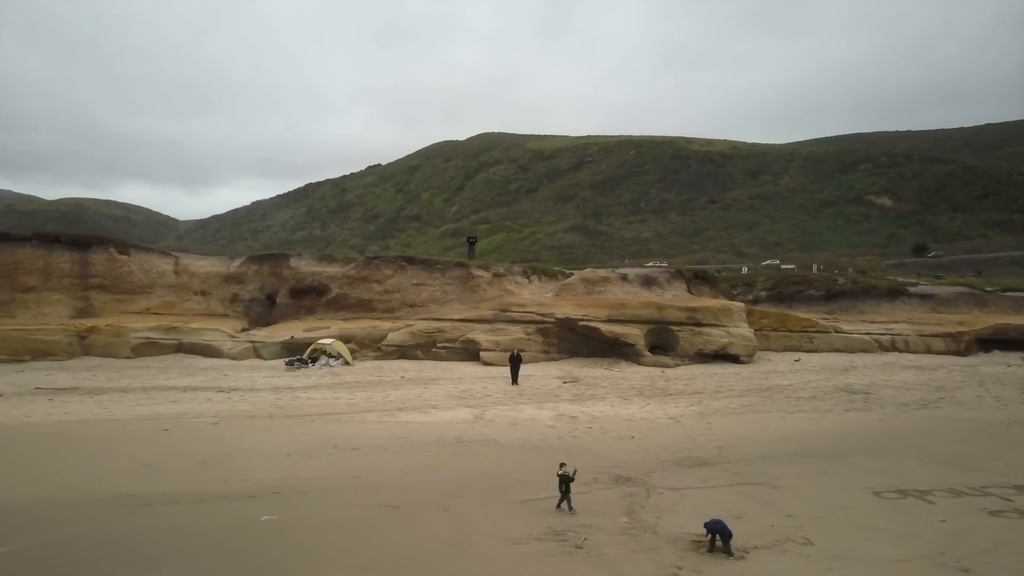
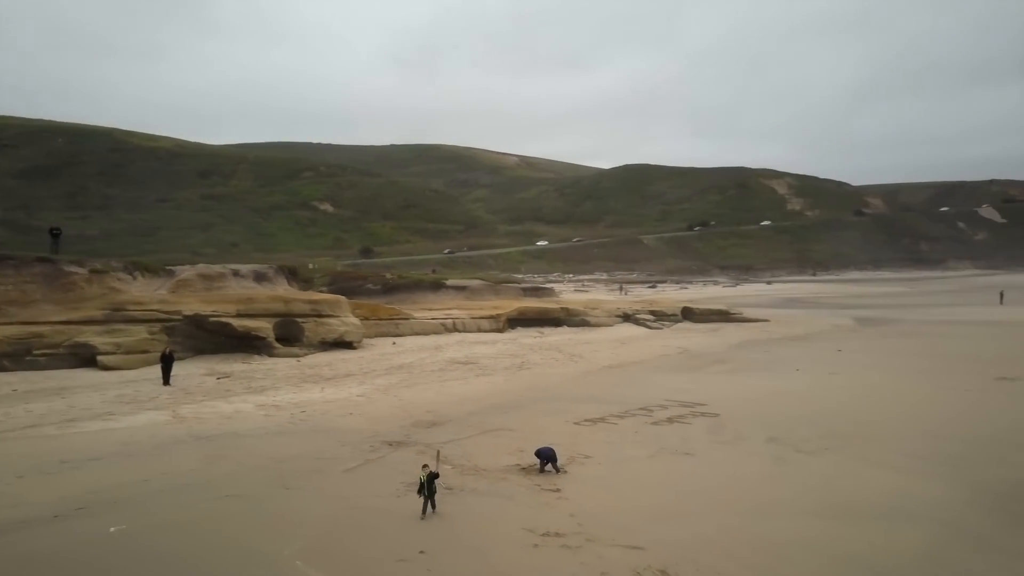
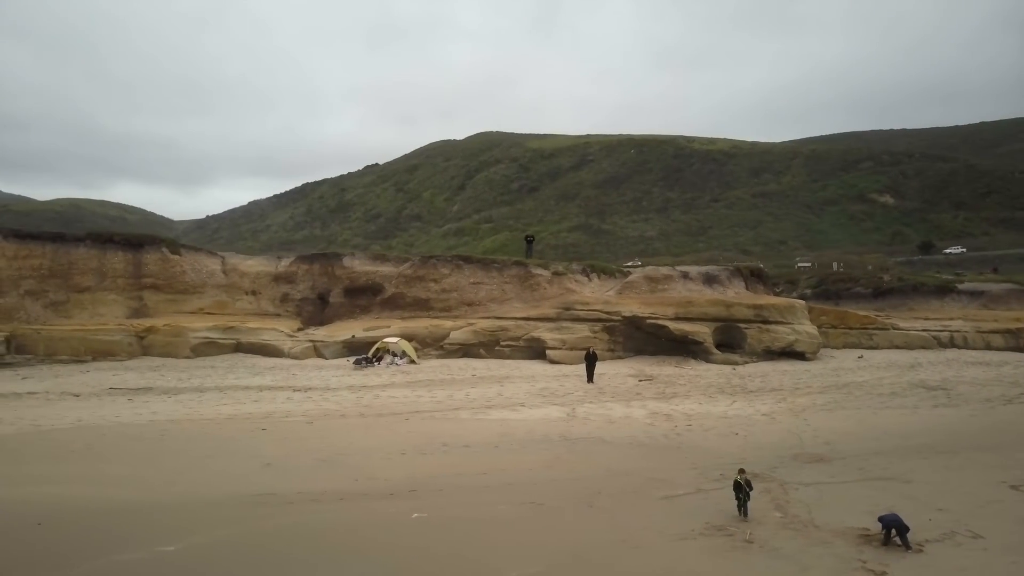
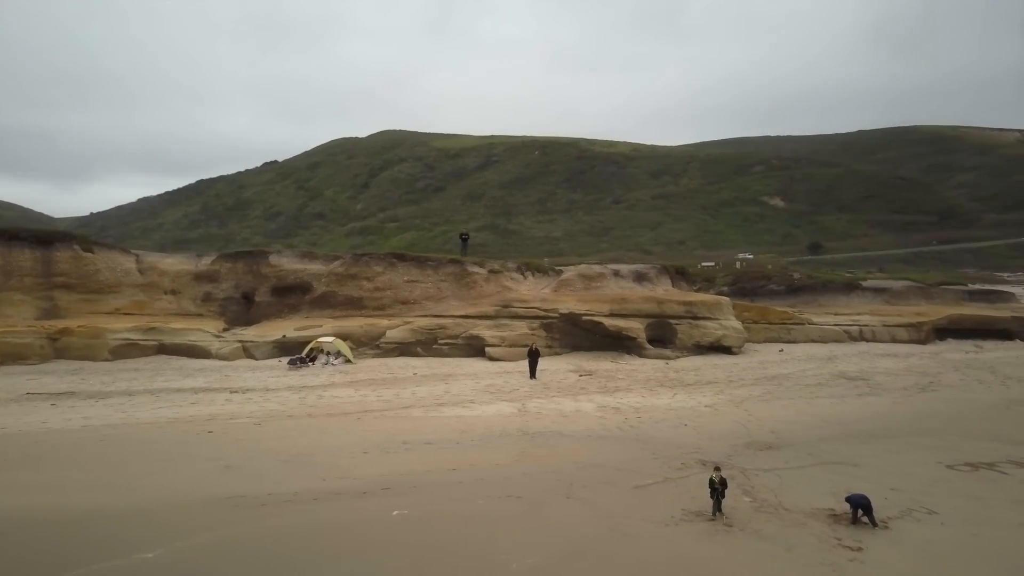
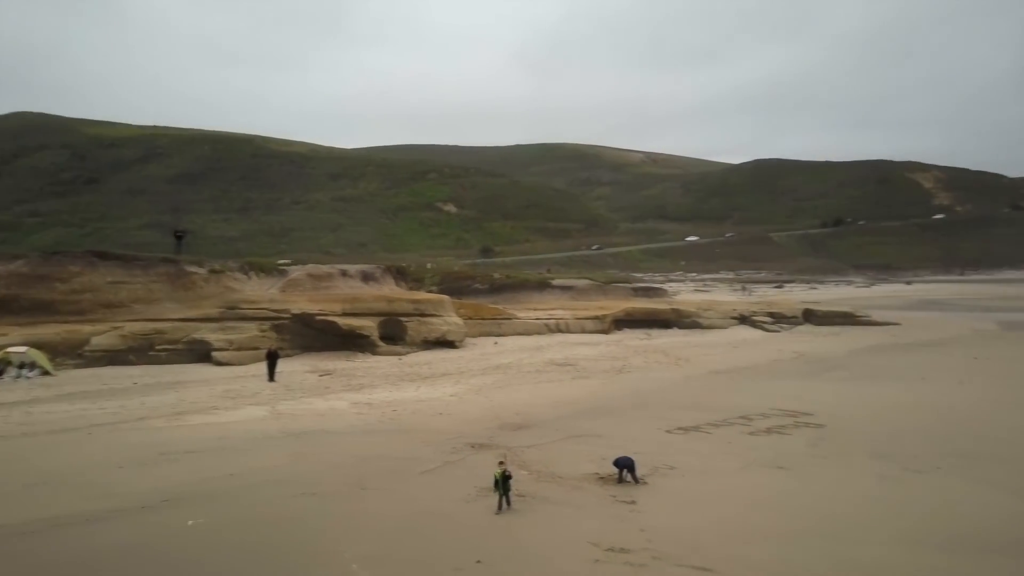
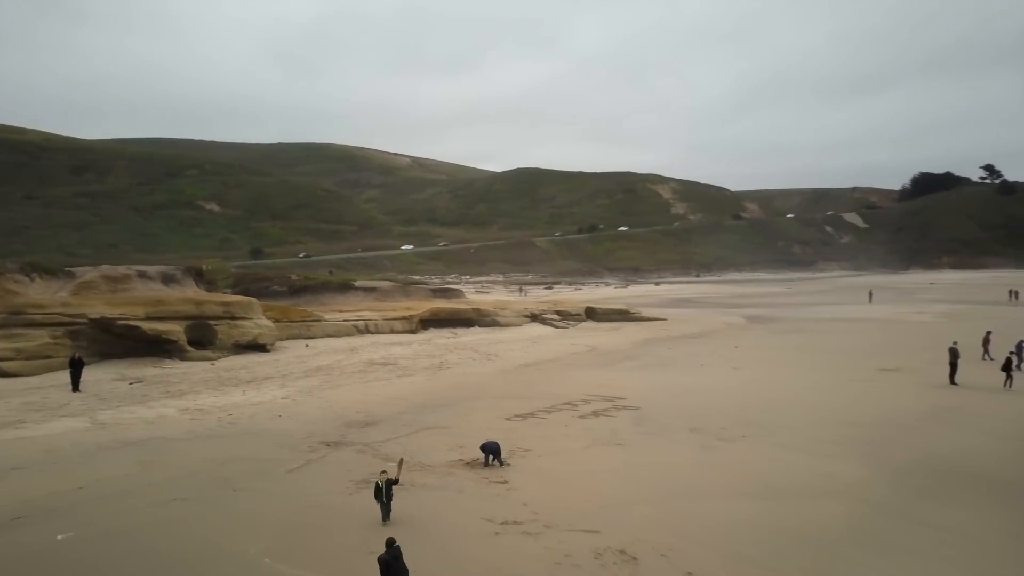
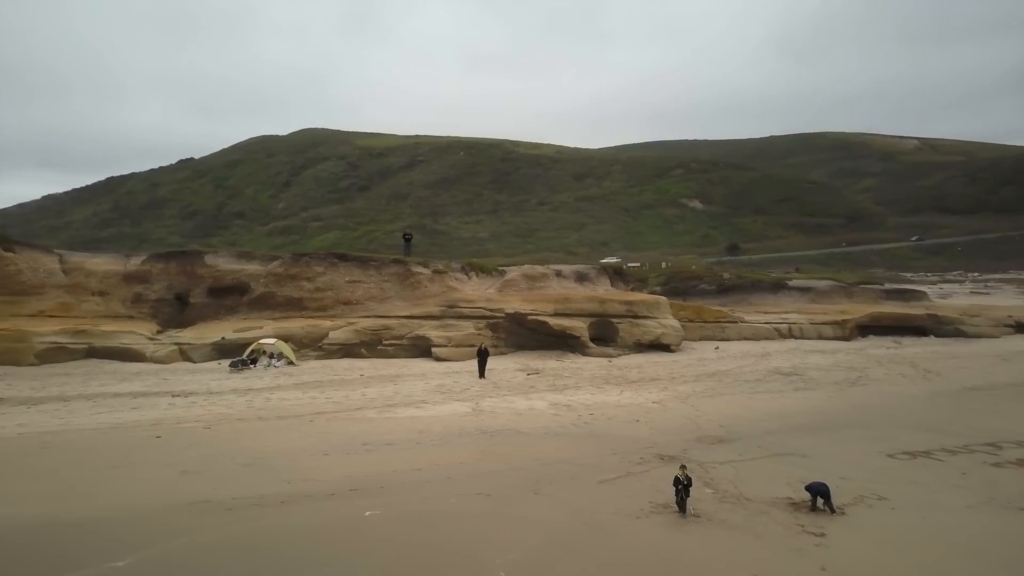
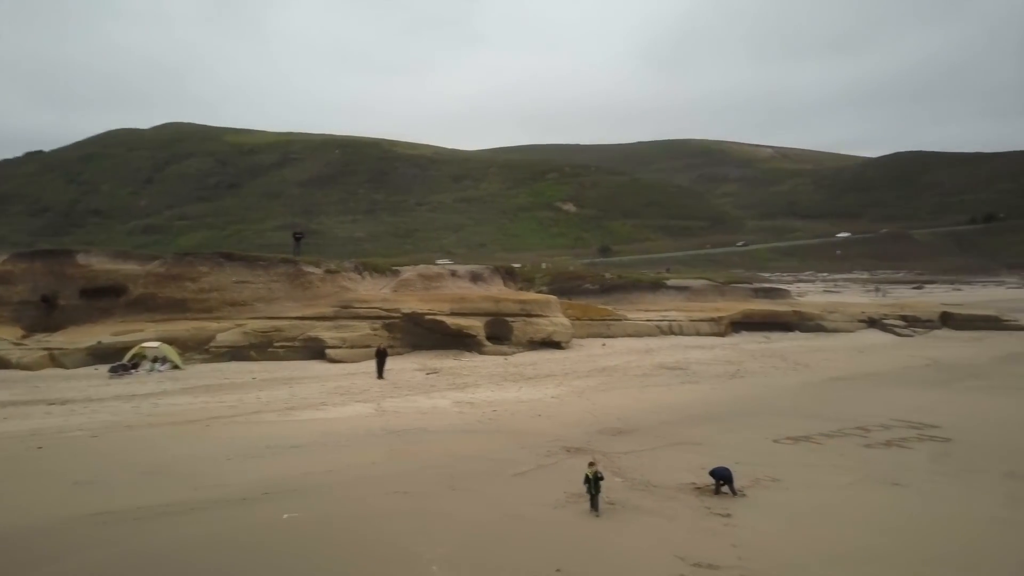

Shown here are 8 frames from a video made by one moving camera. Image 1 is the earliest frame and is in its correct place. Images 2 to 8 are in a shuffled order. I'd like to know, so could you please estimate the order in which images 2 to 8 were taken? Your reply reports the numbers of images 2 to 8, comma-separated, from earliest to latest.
3, 4, 7, 8, 5, 2, 6
